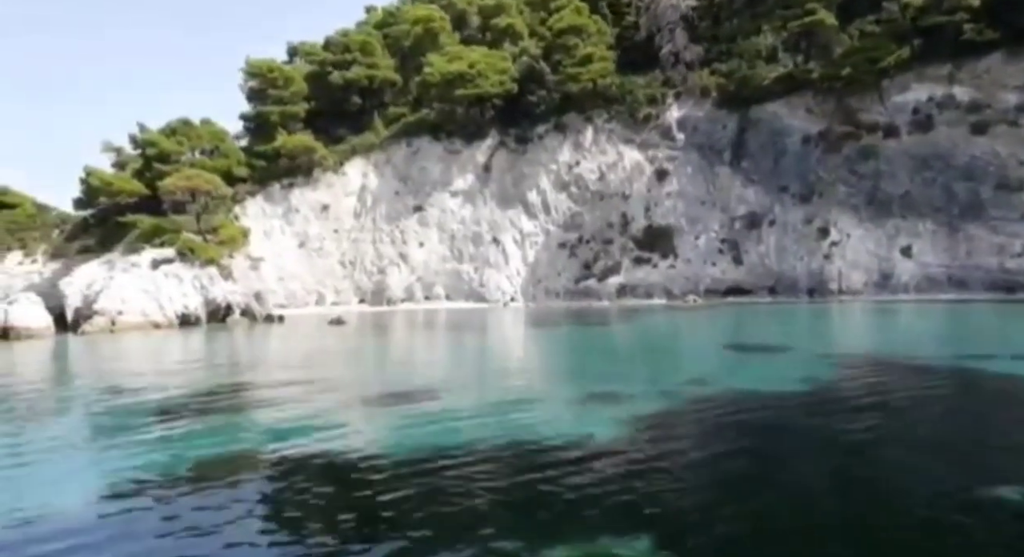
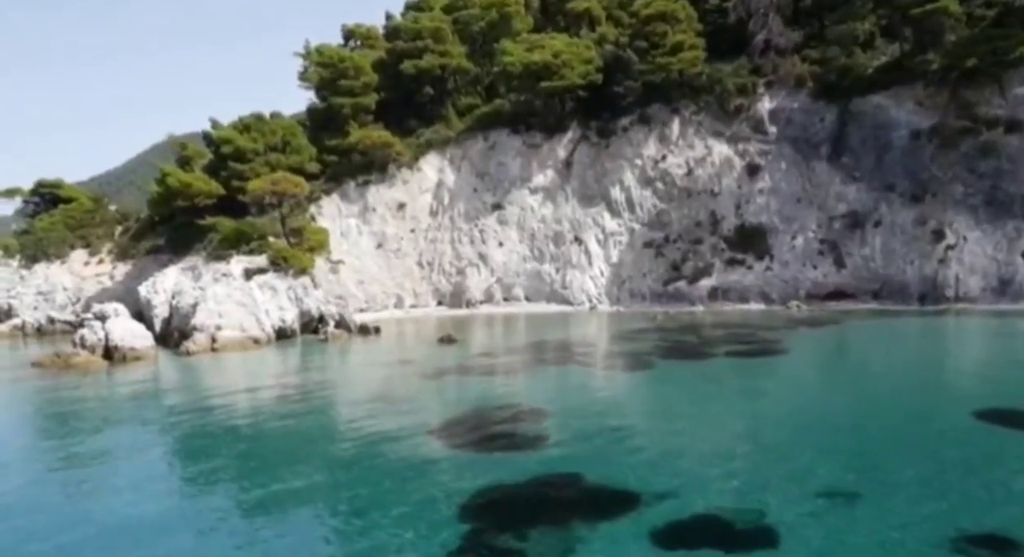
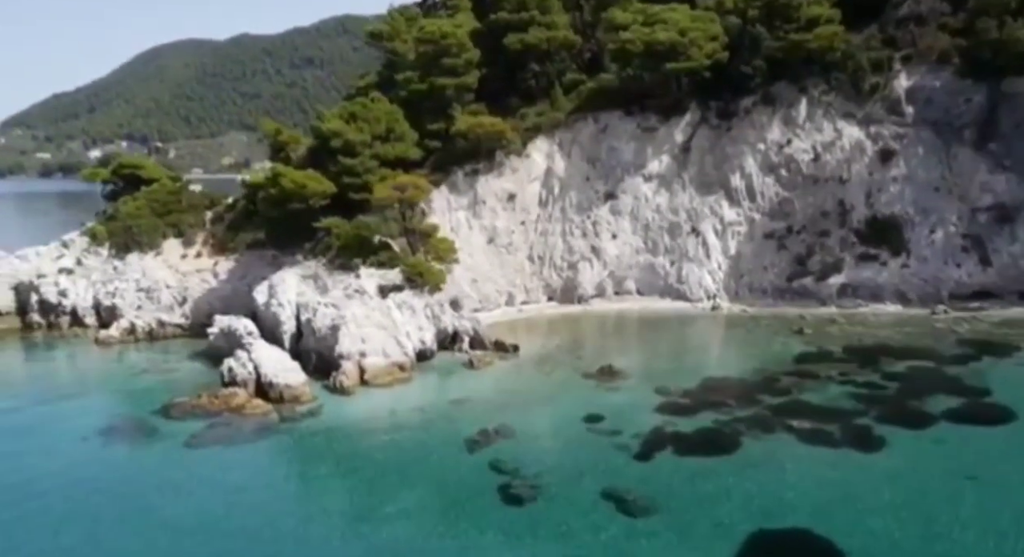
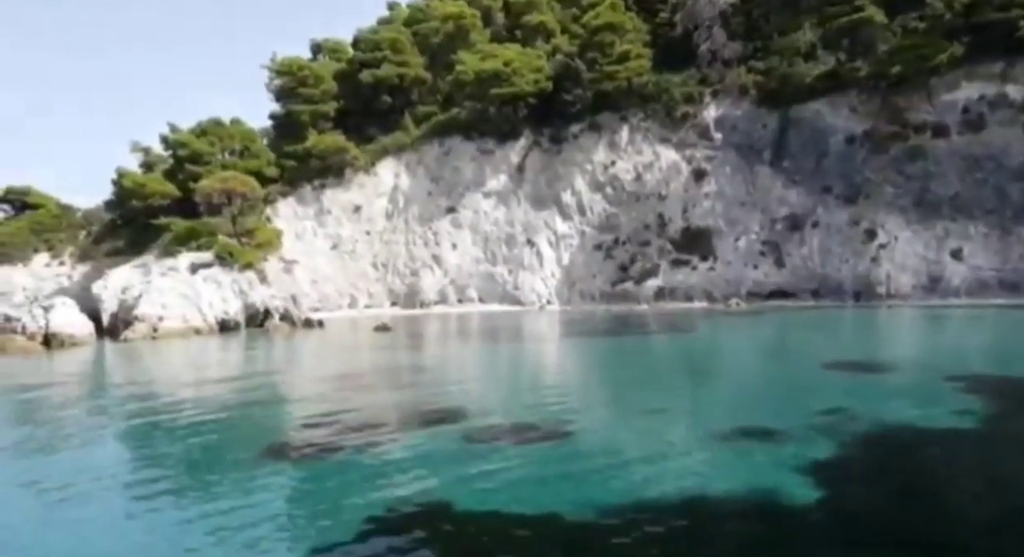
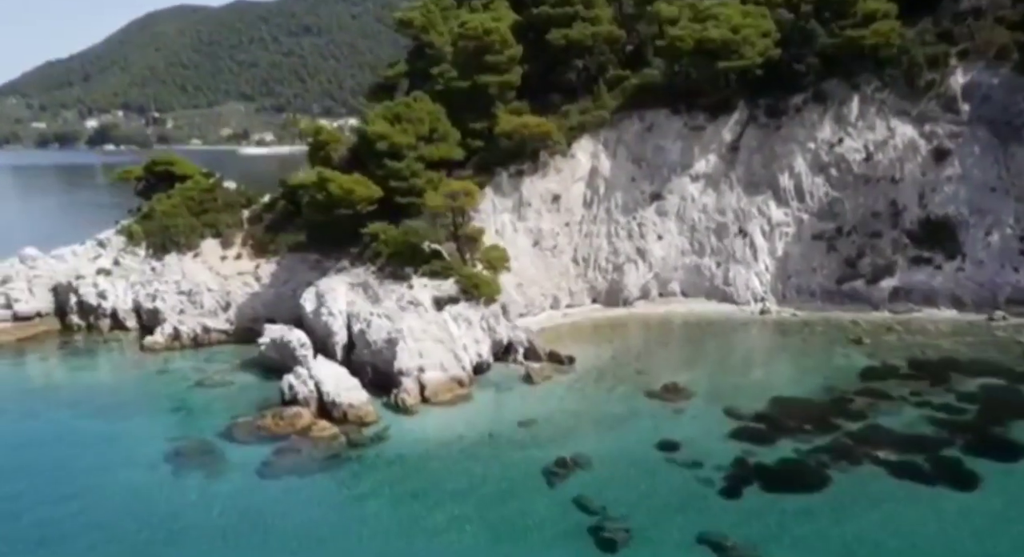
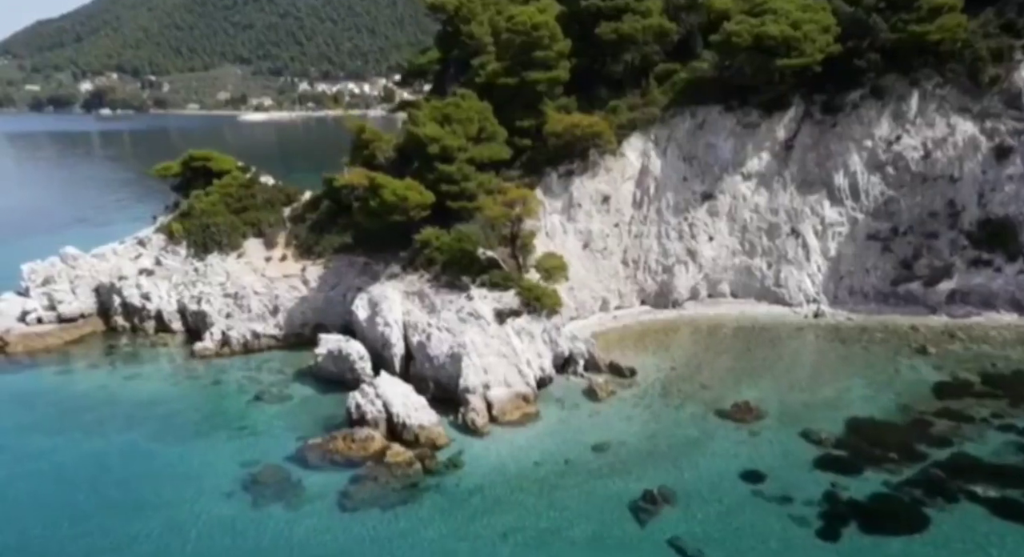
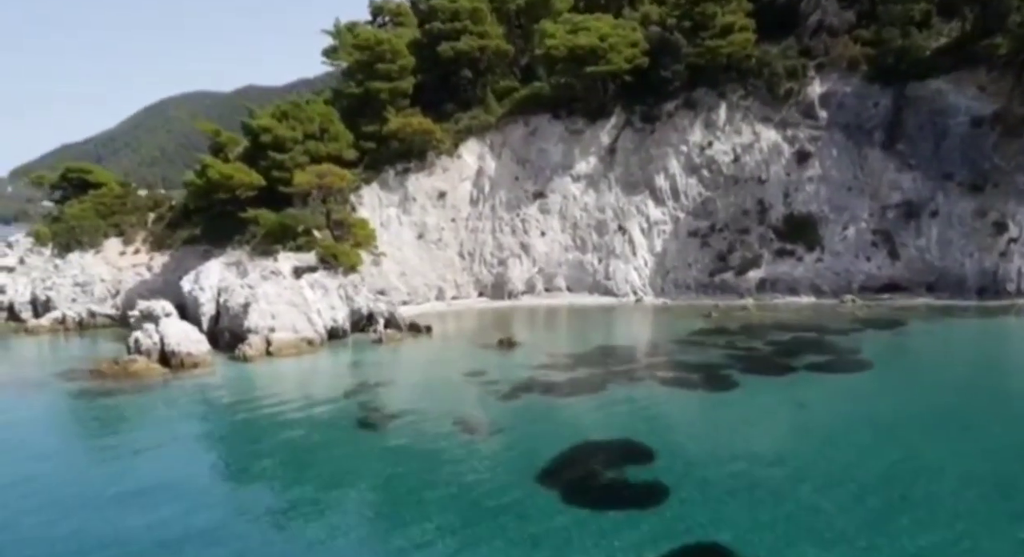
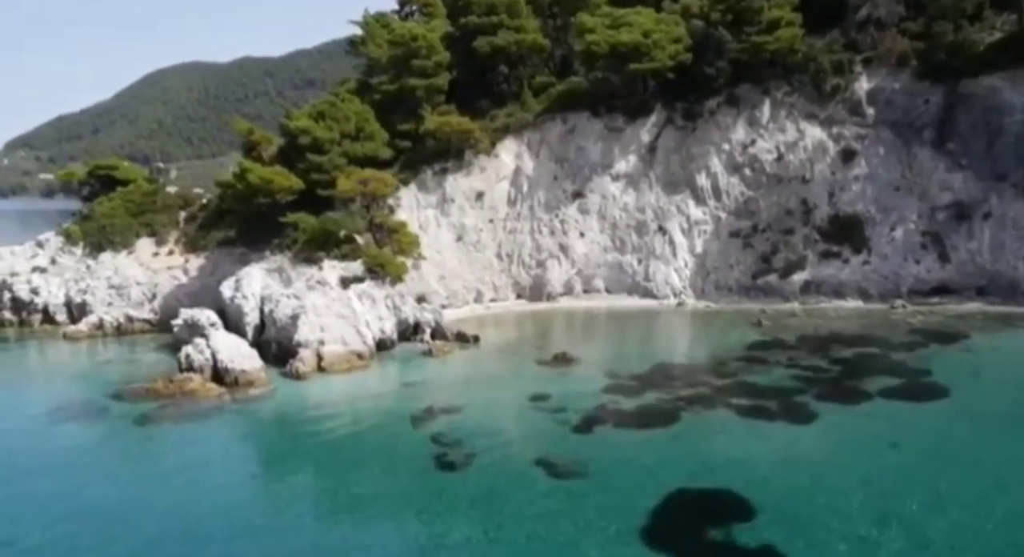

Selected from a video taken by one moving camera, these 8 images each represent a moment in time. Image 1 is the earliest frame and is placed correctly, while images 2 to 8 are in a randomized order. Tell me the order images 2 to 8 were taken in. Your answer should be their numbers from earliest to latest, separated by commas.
4, 2, 7, 8, 3, 5, 6
